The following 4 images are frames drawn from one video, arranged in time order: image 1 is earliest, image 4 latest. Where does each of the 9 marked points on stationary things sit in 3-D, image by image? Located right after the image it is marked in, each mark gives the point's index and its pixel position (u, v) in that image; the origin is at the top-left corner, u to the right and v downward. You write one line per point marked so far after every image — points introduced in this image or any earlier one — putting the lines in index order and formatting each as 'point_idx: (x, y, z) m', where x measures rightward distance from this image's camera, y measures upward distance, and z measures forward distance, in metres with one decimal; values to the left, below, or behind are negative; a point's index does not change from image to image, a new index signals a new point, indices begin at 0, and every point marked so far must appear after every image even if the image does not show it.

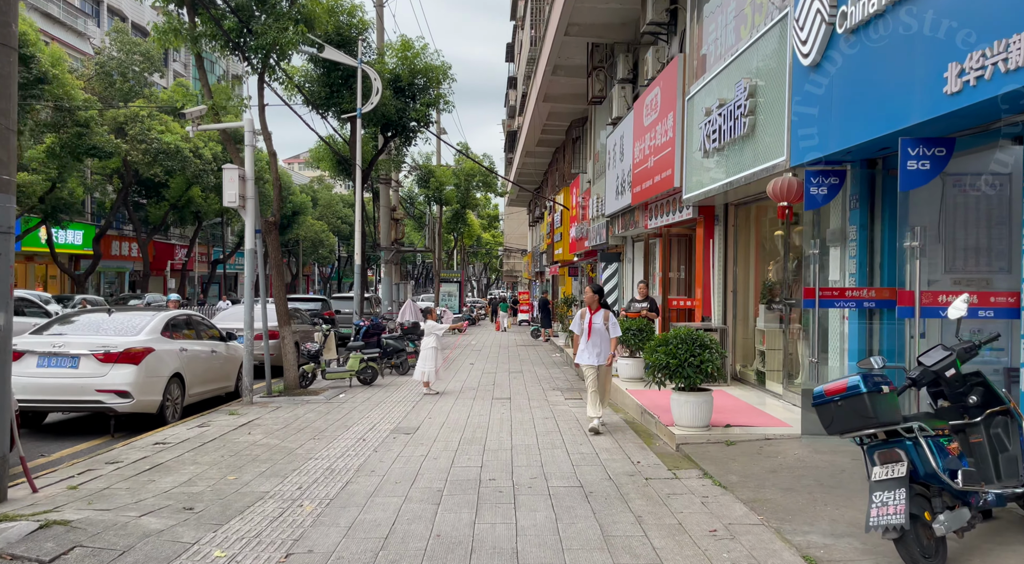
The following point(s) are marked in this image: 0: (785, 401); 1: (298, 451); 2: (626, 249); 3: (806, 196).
0: (+3.3, -1.4, +9.1) m
1: (-2.1, -1.7, +7.3) m
2: (+2.7, +0.8, +17.8) m
3: (+2.7, +0.8, +6.8) m
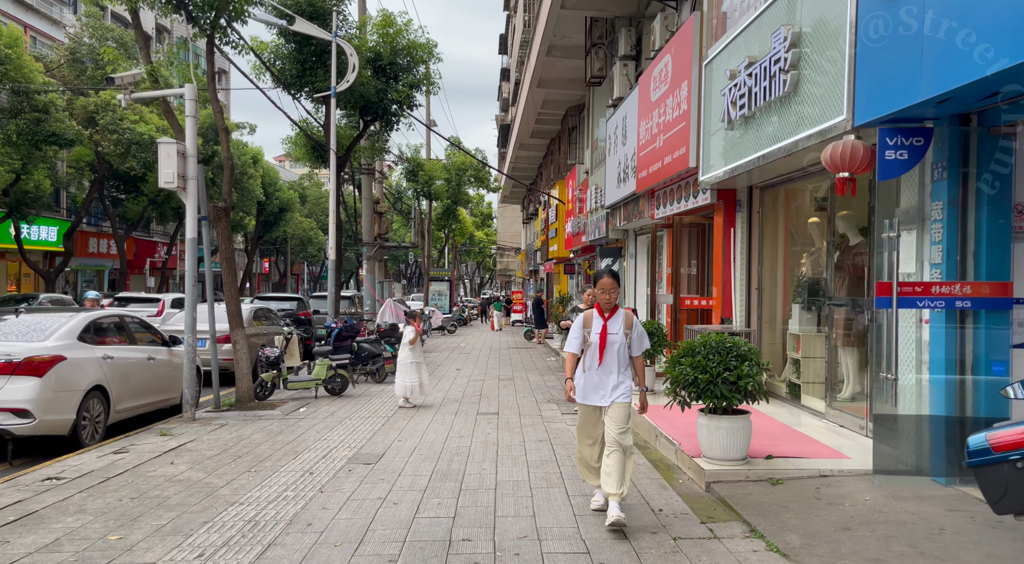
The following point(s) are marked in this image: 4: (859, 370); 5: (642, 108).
0: (+3.2, -1.4, +7.5) m
1: (-2.2, -1.6, +5.7) m
2: (+2.5, +0.8, +16.3) m
3: (+2.6, +0.8, +5.2) m
4: (+3.3, -0.9, +7.3) m
5: (+2.2, +2.9, +12.5) m
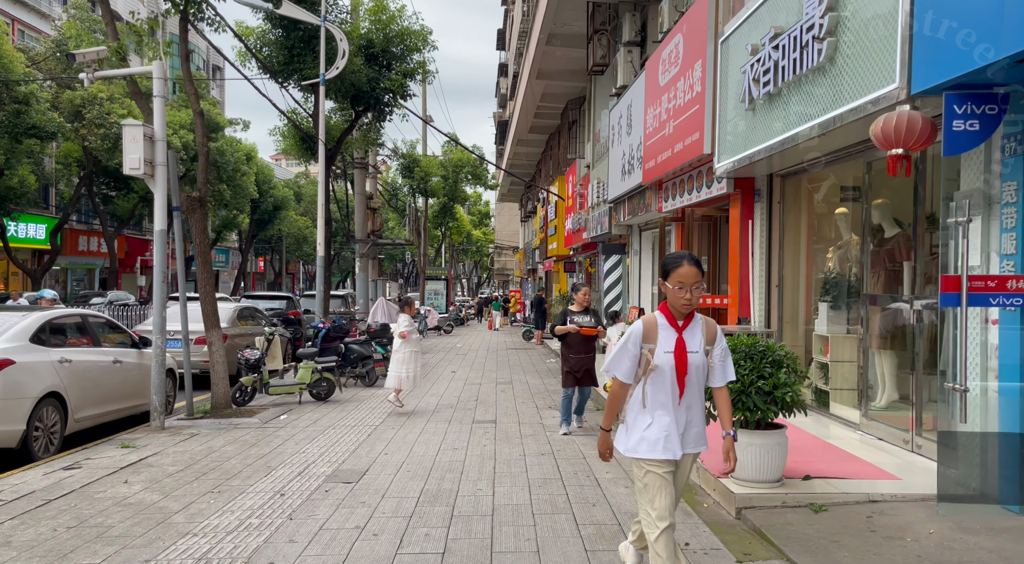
0: (+3.1, -1.4, +6.8) m
1: (-2.2, -1.6, +5.0) m
2: (+2.5, +0.9, +15.5) m
3: (+2.6, +0.9, +4.5) m
4: (+3.3, -0.8, +6.5) m
5: (+2.1, +2.9, +11.7) m
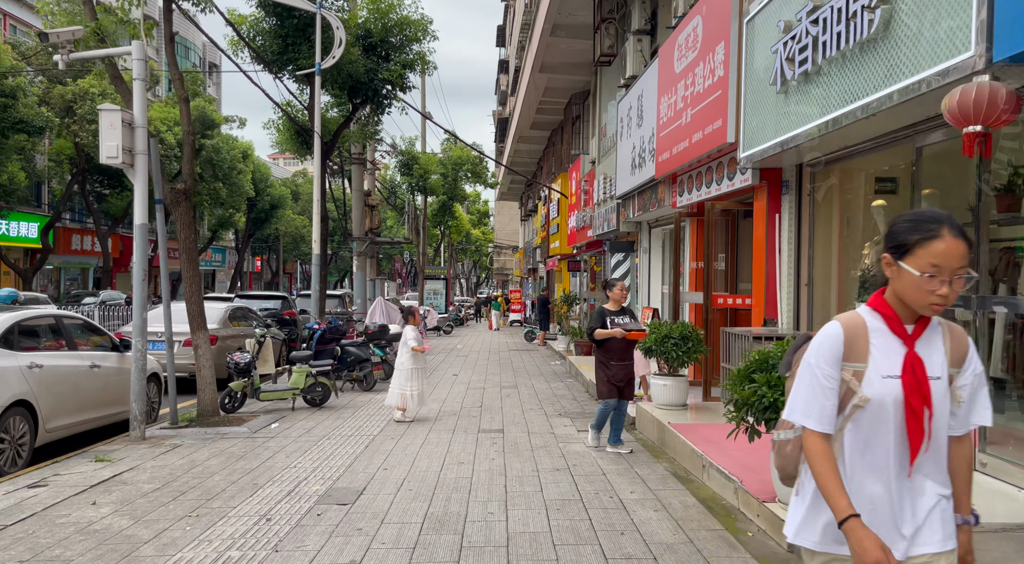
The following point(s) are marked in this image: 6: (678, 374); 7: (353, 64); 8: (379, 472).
0: (+3.2, -1.3, +6.1) m
1: (-2.1, -1.5, +4.3) m
2: (+2.5, +0.9, +14.9) m
3: (+2.7, +0.9, +3.8) m
4: (+3.4, -0.8, +5.9) m
5: (+2.2, +3.0, +11.1) m
6: (+1.7, -1.0, +7.8) m
7: (-3.2, +4.5, +15.4) m
8: (-1.1, -1.6, +6.2) m
